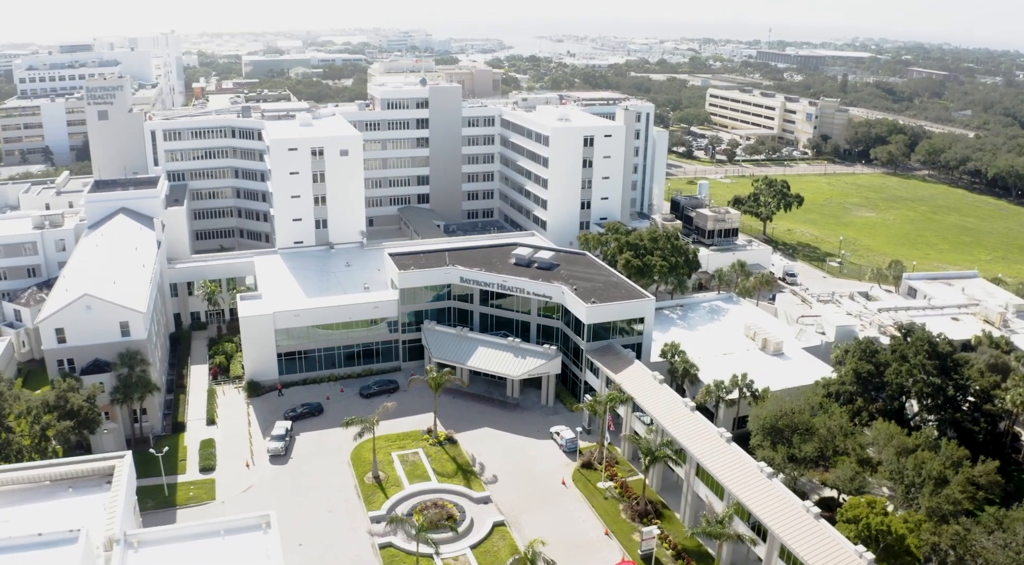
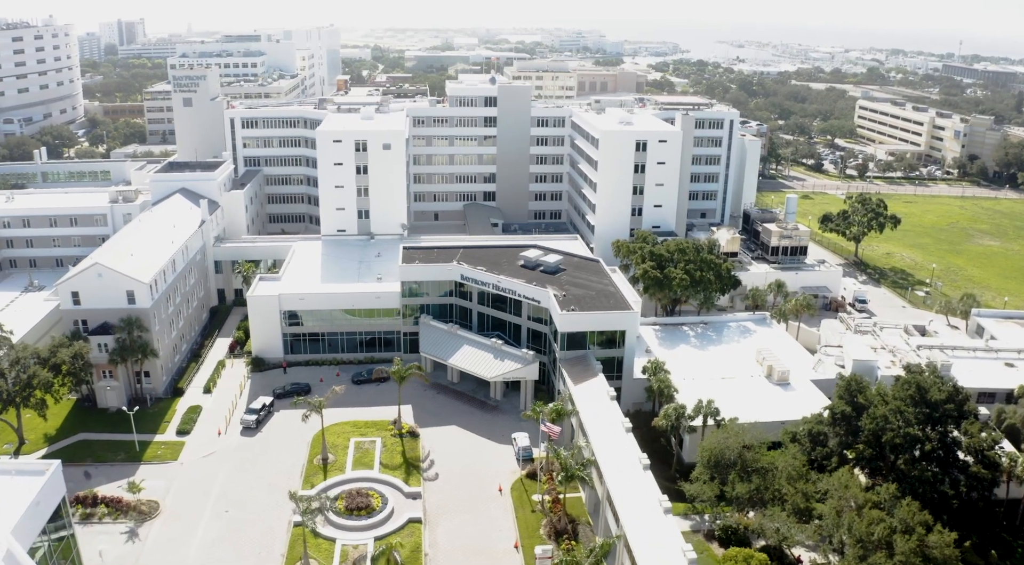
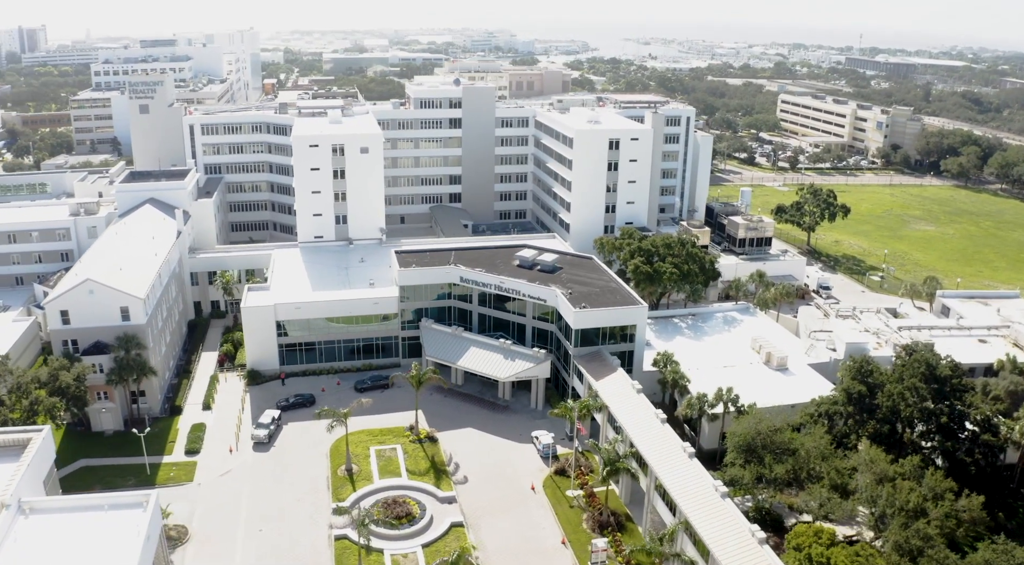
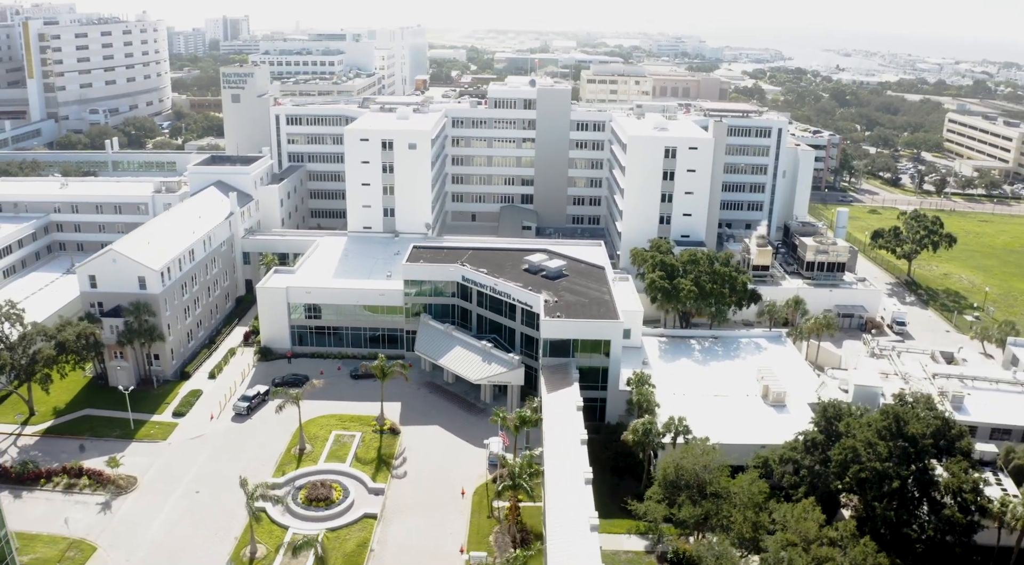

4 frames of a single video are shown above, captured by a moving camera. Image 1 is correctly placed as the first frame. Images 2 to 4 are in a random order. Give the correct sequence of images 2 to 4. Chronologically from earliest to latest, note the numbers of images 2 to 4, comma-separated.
3, 2, 4
